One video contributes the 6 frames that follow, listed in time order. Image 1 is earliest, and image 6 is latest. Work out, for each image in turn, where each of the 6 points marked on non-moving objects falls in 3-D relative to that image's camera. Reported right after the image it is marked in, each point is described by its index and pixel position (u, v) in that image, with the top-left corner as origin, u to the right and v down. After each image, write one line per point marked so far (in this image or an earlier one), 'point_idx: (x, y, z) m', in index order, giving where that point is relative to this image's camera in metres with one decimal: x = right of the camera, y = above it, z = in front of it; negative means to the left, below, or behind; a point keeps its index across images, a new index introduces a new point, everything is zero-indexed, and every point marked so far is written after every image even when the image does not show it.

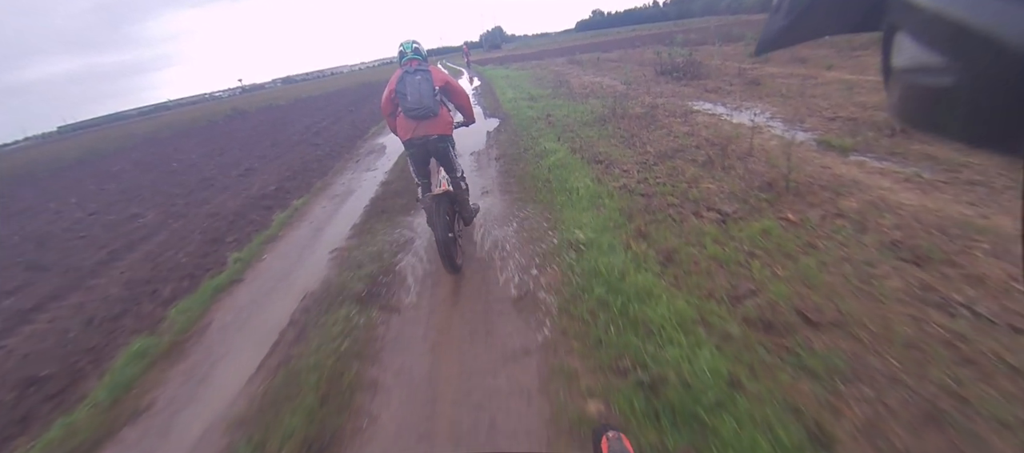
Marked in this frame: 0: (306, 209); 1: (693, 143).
0: (-5.3, +0.4, +7.2) m
1: (+4.9, +2.4, +8.0) m
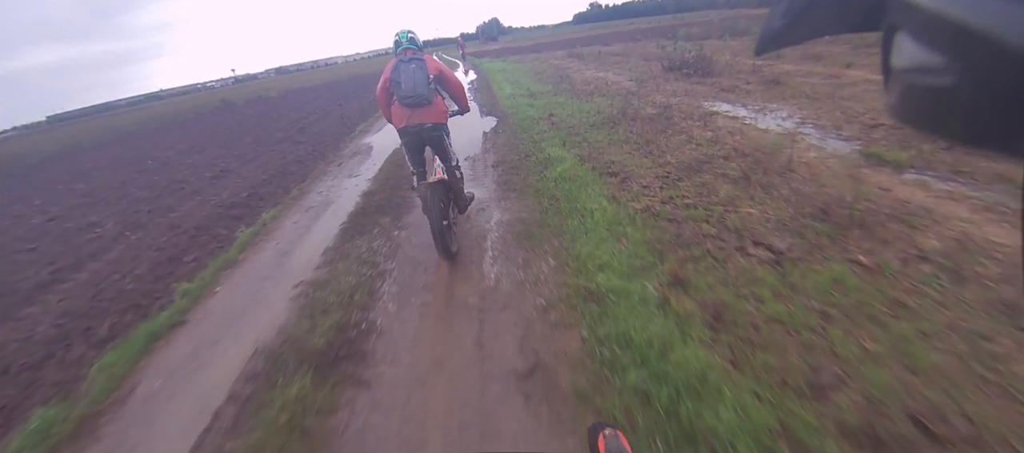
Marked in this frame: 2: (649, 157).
0: (-5.2, 0.0, +6.3) m
1: (+5.0, +1.8, +7.0) m
2: (+3.3, +1.7, +7.0) m
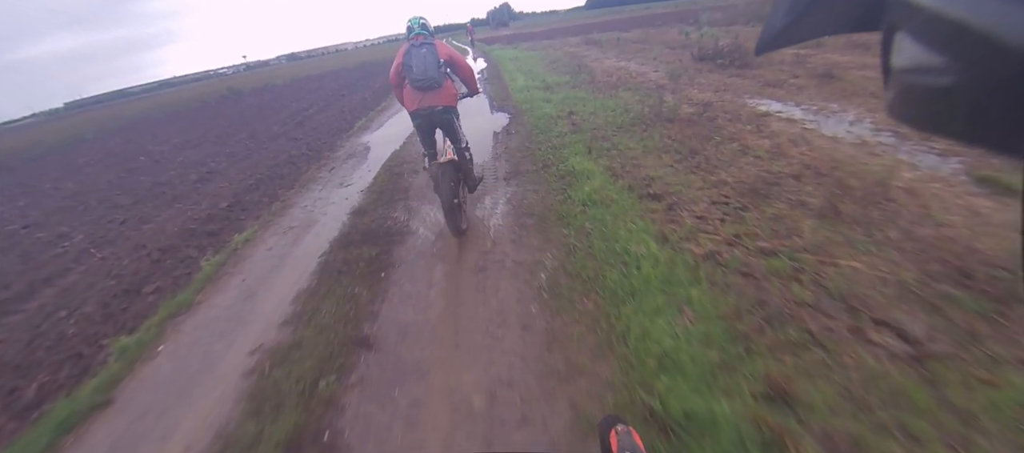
0: (-4.9, -0.5, +5.3) m
1: (+5.3, +1.2, +5.7) m
2: (+3.7, +1.1, +5.7) m
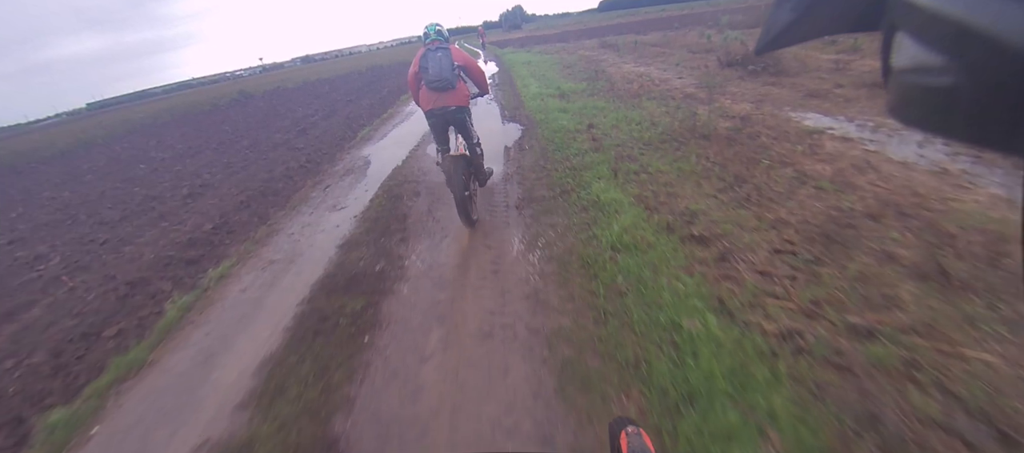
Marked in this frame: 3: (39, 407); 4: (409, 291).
0: (-4.7, -1.1, +4.6) m
1: (+5.6, +0.4, +4.7) m
2: (+3.9, +0.3, +4.8) m
3: (-6.1, -2.4, +3.7) m
4: (-1.5, -0.9, +4.1) m
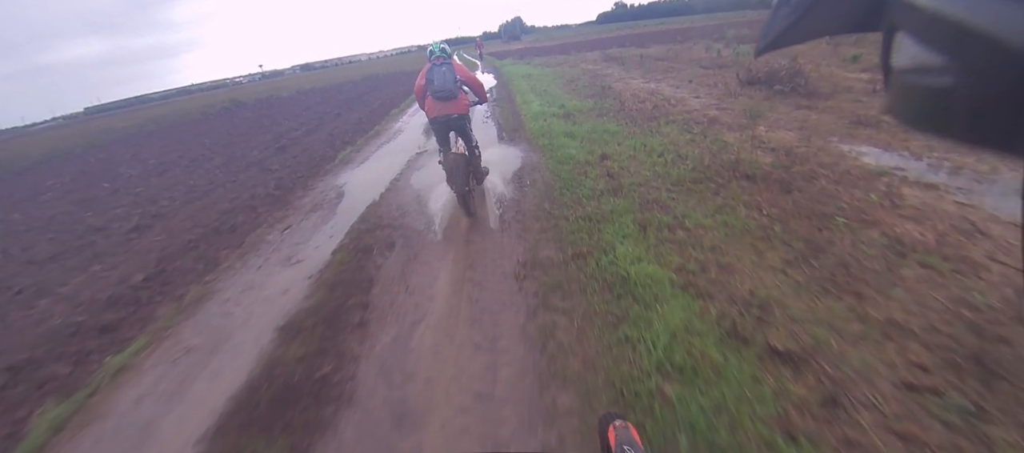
0: (-4.7, -2.1, +3.3) m
1: (+5.6, -0.8, +3.4) m
2: (+3.9, -0.8, +3.4) m
3: (-6.2, -3.4, +2.4) m
4: (-1.5, -1.9, +2.8) m
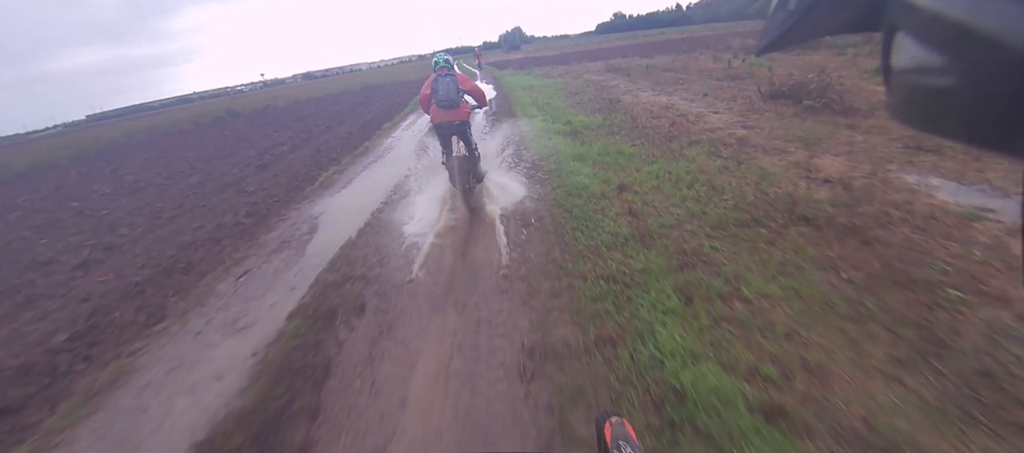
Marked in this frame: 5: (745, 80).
0: (-4.7, -2.9, +2.2) m
1: (+5.6, -1.6, +2.2) m
2: (+3.9, -1.7, +2.3) m
3: (-6.2, -4.1, +1.2) m
4: (-1.5, -2.7, +1.6) m
5: (+13.4, +8.5, +16.7) m
